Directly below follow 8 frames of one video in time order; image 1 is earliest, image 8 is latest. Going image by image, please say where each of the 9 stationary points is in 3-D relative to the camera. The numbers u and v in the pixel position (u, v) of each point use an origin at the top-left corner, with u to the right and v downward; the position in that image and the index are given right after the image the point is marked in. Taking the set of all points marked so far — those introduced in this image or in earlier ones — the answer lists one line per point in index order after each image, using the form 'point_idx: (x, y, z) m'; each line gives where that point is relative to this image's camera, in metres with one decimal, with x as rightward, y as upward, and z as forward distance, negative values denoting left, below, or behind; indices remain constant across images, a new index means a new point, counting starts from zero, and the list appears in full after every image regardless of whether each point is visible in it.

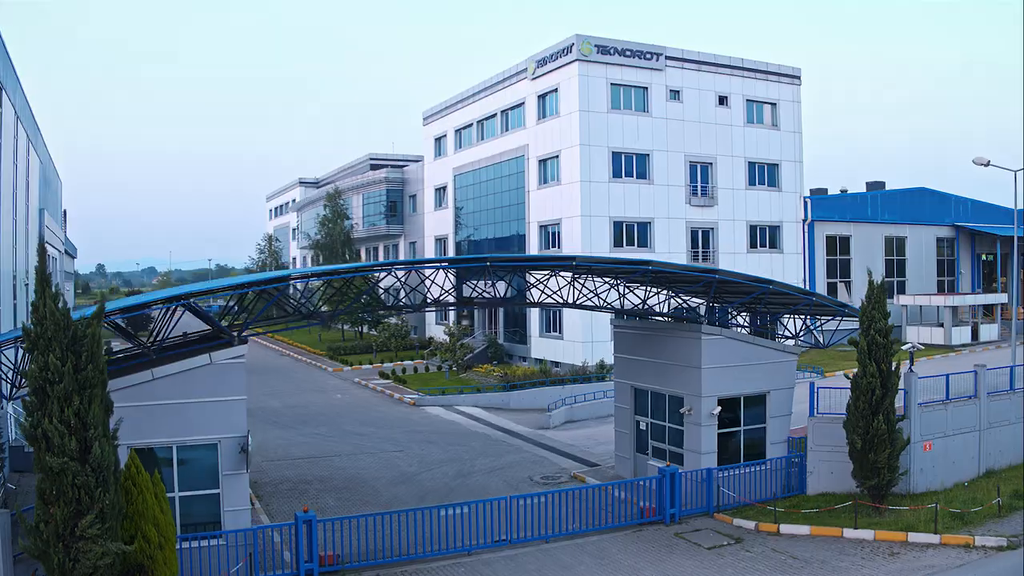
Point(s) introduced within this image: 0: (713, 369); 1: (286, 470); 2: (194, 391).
0: (+3.3, -1.4, +13.3) m
1: (-4.4, -3.6, +15.6) m
2: (-3.9, -1.3, +9.8) m
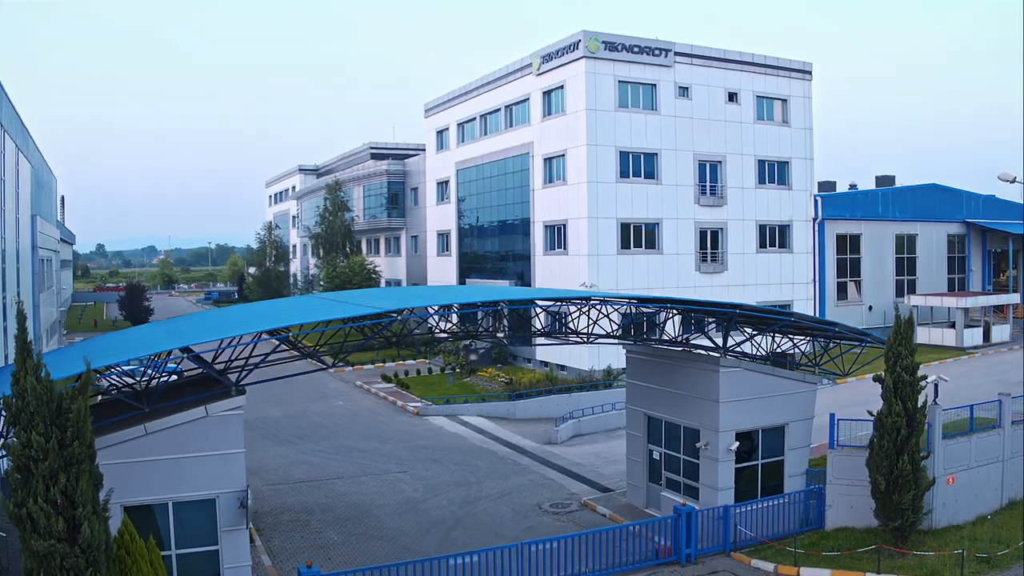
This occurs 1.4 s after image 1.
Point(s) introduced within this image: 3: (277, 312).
0: (+3.5, -1.9, +12.8) m
1: (-4.3, -4.0, +15.2) m
2: (-3.8, -1.8, +9.3) m
3: (-3.2, -0.4, +10.9) m
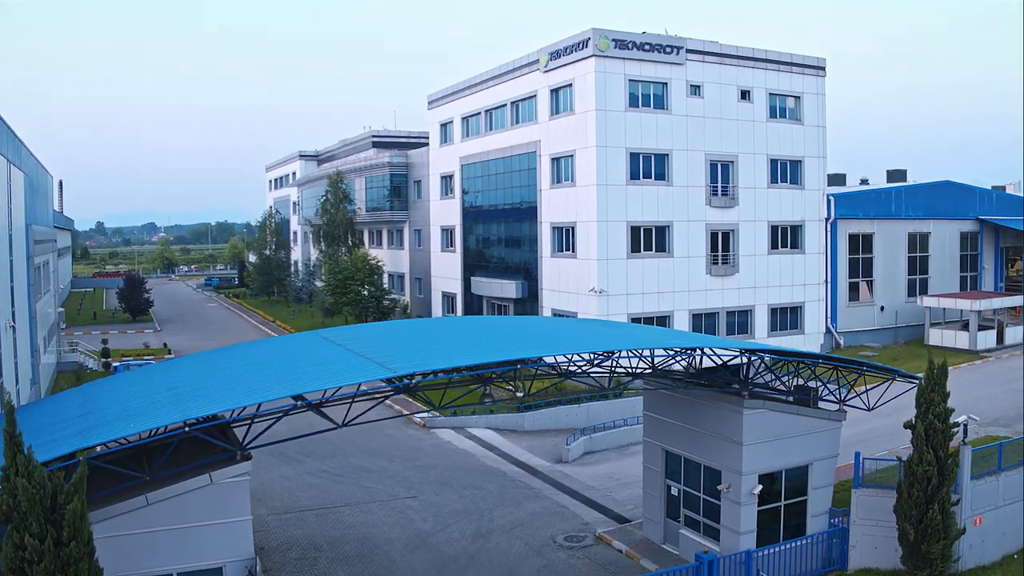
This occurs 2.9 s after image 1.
0: (+3.7, -2.4, +12.3) m
1: (-4.1, -4.5, +14.8) m
2: (-3.6, -2.5, +8.9) m
3: (-3.0, -1.1, +10.4) m
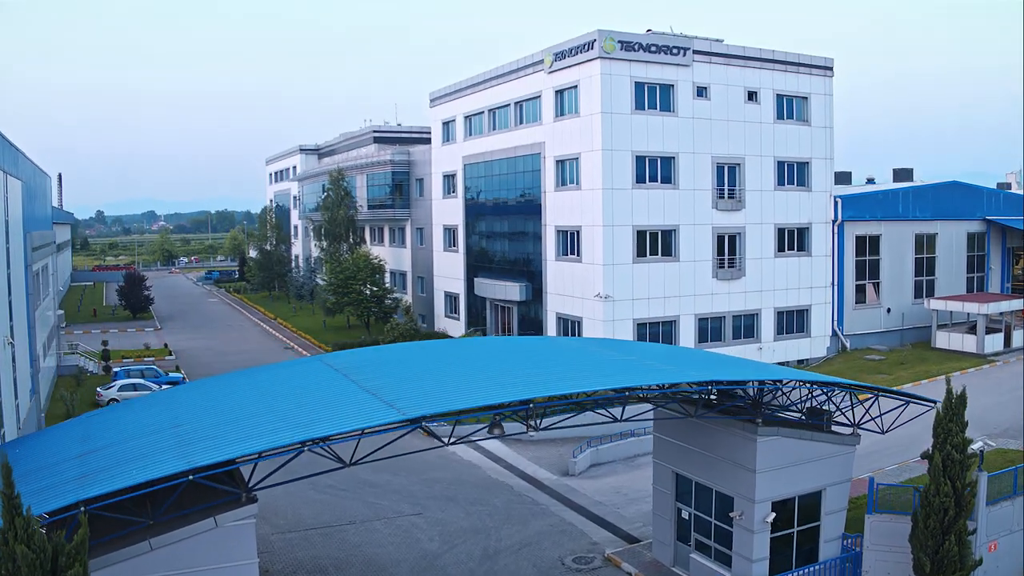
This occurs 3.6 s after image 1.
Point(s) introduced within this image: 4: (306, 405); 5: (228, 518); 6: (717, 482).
0: (+3.9, -2.8, +12.1) m
1: (-3.9, -4.8, +14.6) m
2: (-3.4, -2.9, +8.7) m
3: (-2.9, -1.5, +10.2) m
4: (-2.6, -1.5, +9.9) m
5: (-3.1, -2.5, +8.7) m
6: (+3.3, -3.1, +12.7) m
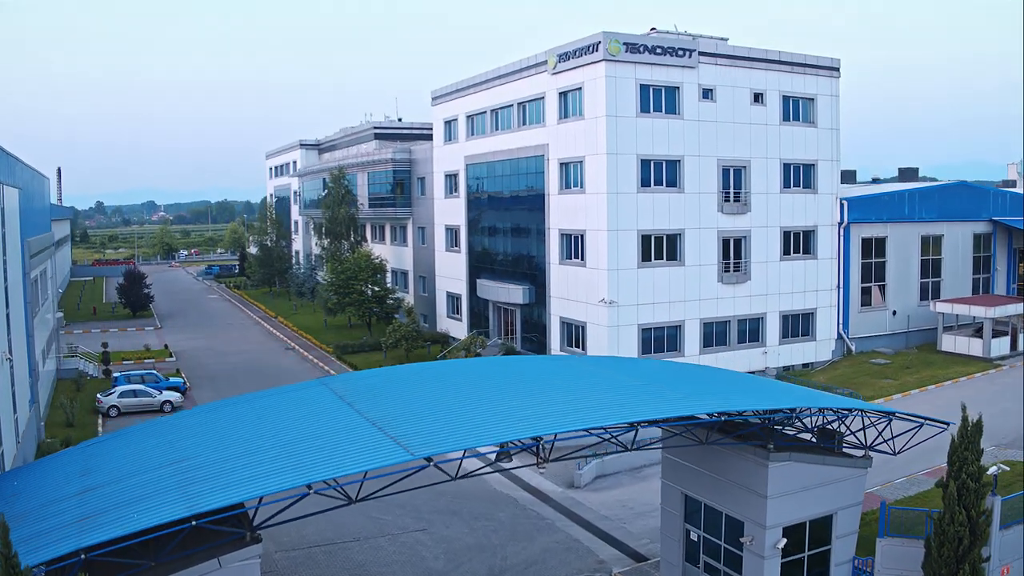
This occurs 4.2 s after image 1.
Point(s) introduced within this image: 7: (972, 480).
0: (+4.0, -3.1, +11.9) m
1: (-3.8, -5.1, +14.5) m
2: (-3.3, -3.3, +8.5) m
3: (-2.8, -1.8, +10.0) m
4: (-2.5, -1.8, +9.7) m
5: (-3.0, -2.9, +8.5) m
6: (+3.4, -3.4, +12.5) m
7: (+6.4, -2.6, +11.0) m
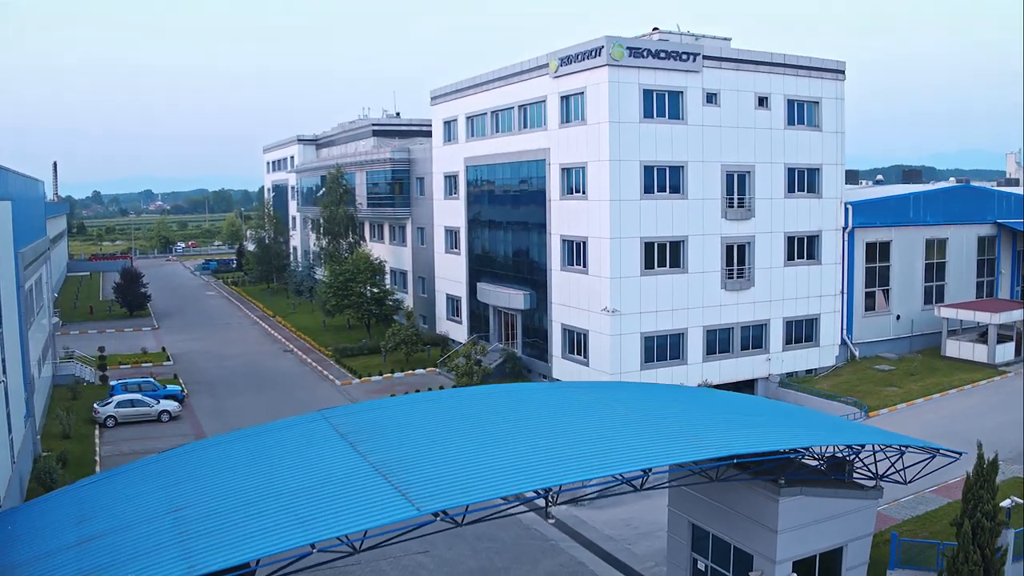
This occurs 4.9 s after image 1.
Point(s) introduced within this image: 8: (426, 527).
0: (+4.1, -3.6, +11.7) m
1: (-3.7, -5.5, +14.2) m
2: (-3.2, -3.8, +8.2) m
3: (-2.7, -2.3, +9.7) m
4: (-2.4, -2.3, +9.4) m
5: (-2.9, -3.4, +8.3) m
6: (+3.4, -3.9, +12.3) m
7: (+6.4, -3.1, +10.8) m
8: (-1.8, -5.2, +17.2) m
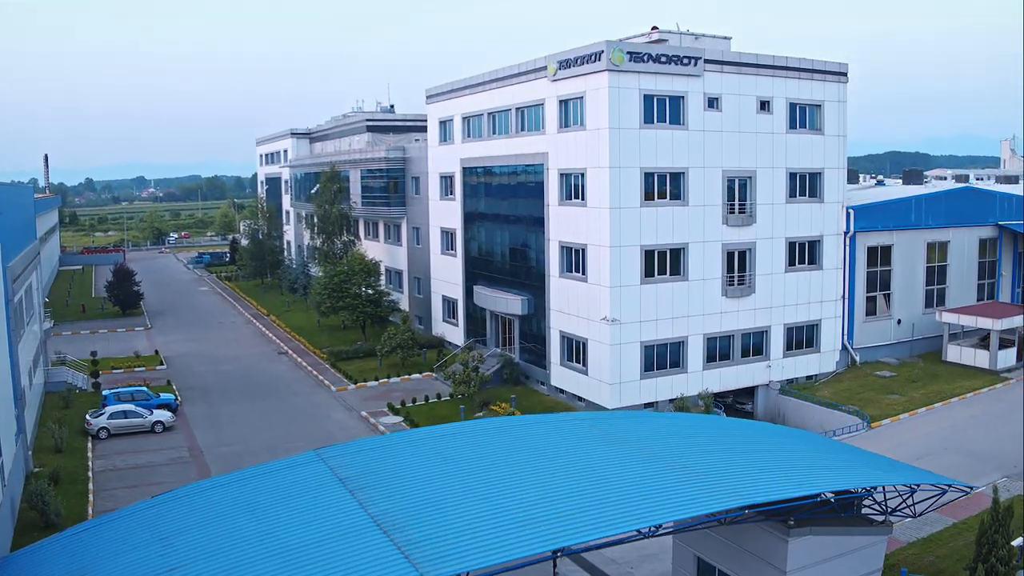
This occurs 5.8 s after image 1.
0: (+4.1, -4.1, +11.4) m
1: (-3.7, -6.0, +13.9) m
2: (-3.2, -4.4, +7.9) m
3: (-2.6, -2.8, +9.4) m
4: (-2.3, -2.9, +9.1) m
5: (-2.8, -4.0, +8.0) m
6: (+3.5, -4.3, +12.0) m
7: (+6.5, -3.6, +10.5) m
8: (-1.8, -5.6, +17.0) m
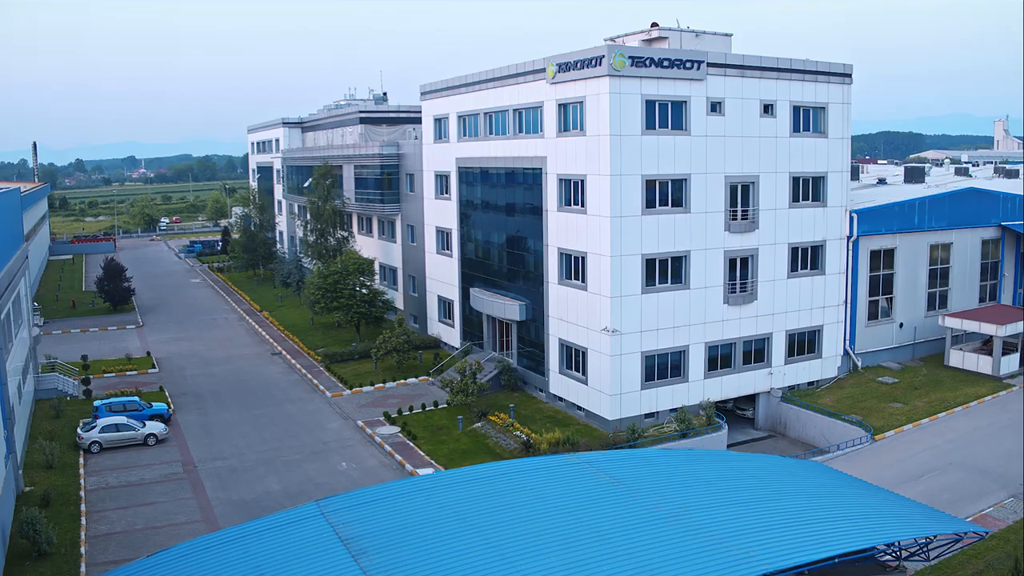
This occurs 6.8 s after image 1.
0: (+4.2, -4.7, +11.1) m
1: (-3.7, -6.6, +13.6) m
2: (-3.1, -5.1, +7.6) m
3: (-2.5, -3.5, +9.0) m
4: (-2.2, -3.6, +8.7) m
5: (-2.7, -4.7, +7.6) m
6: (+3.6, -5.0, +11.7) m
7: (+6.6, -4.3, +10.2) m
8: (-1.8, -6.1, +16.6) m
